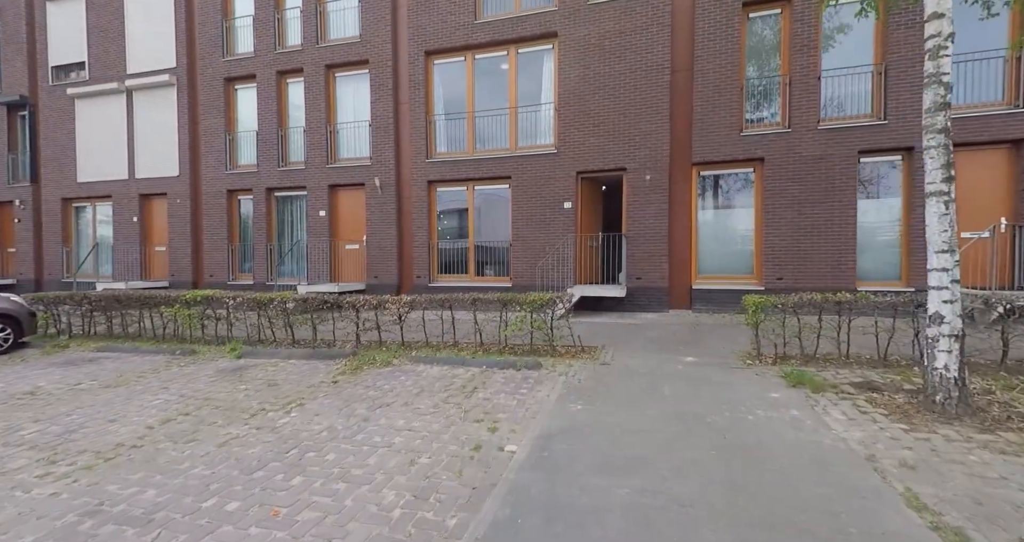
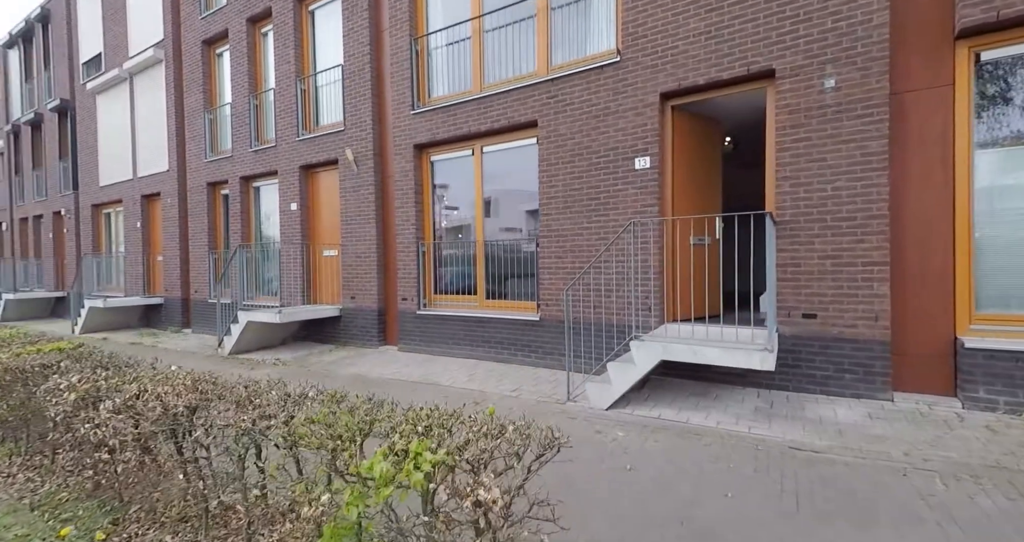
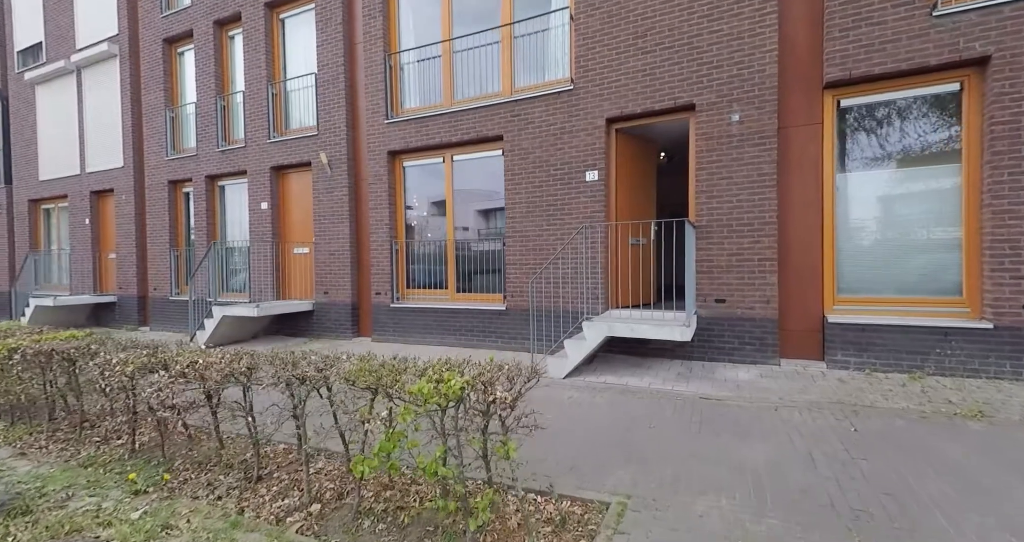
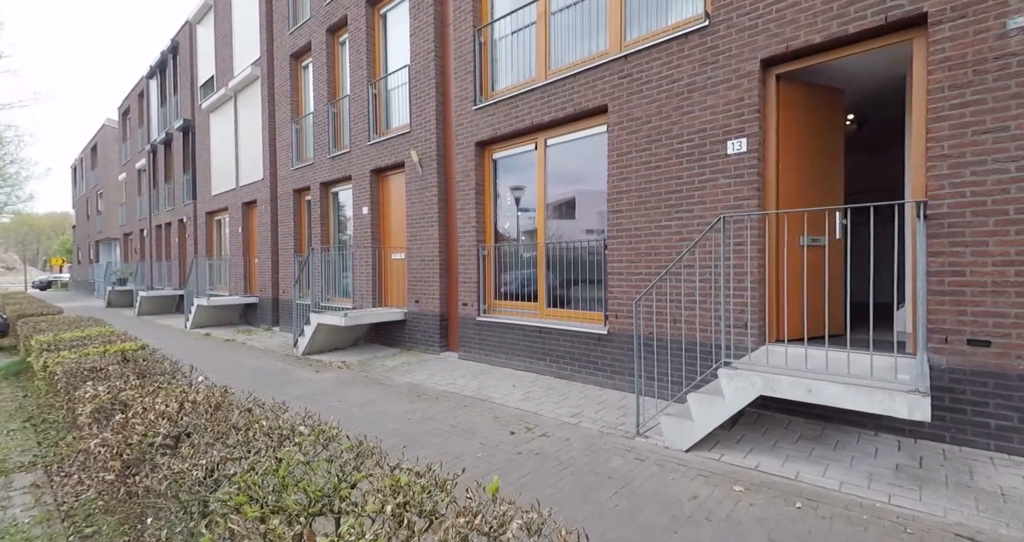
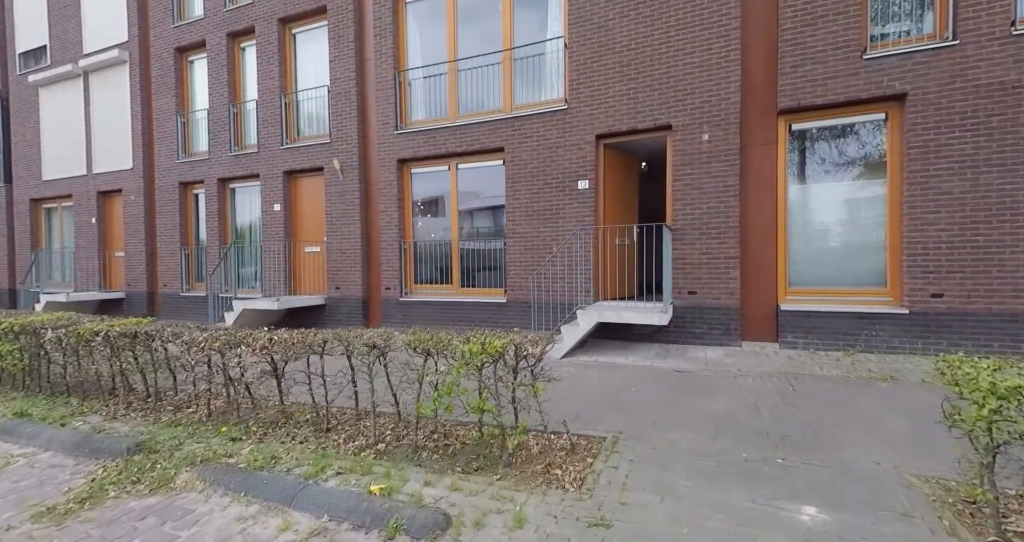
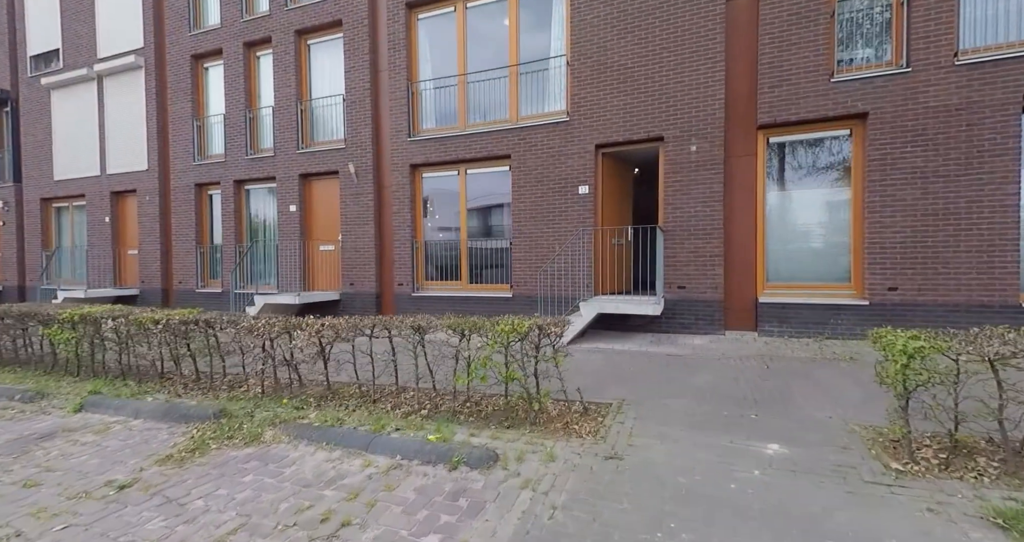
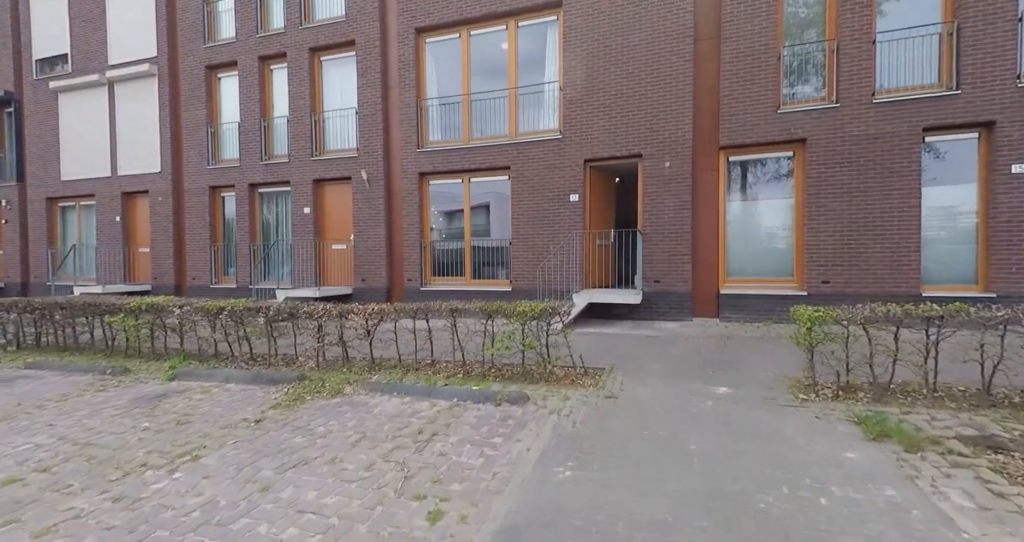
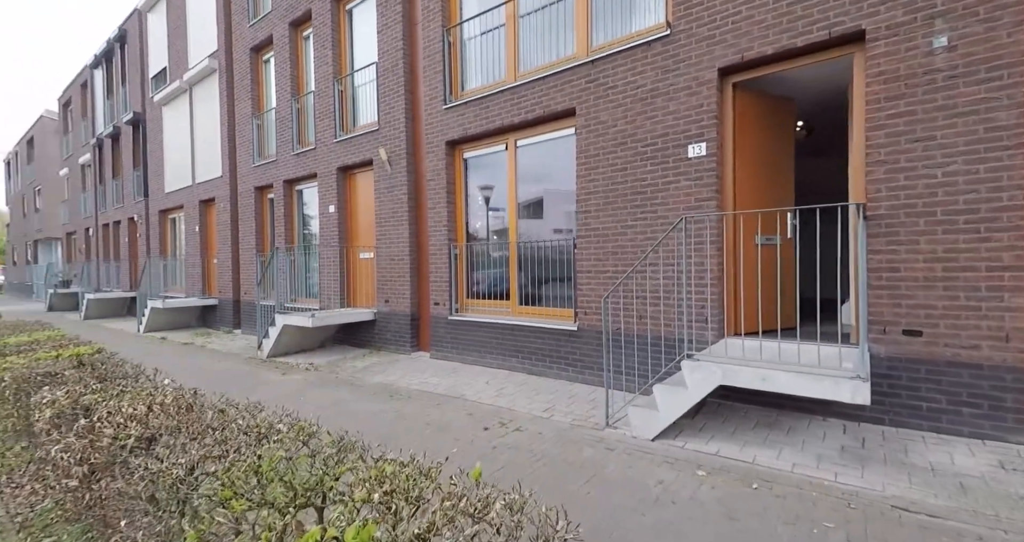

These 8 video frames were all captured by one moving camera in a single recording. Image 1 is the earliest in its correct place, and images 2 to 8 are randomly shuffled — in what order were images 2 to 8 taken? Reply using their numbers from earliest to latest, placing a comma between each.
7, 6, 5, 3, 2, 8, 4
